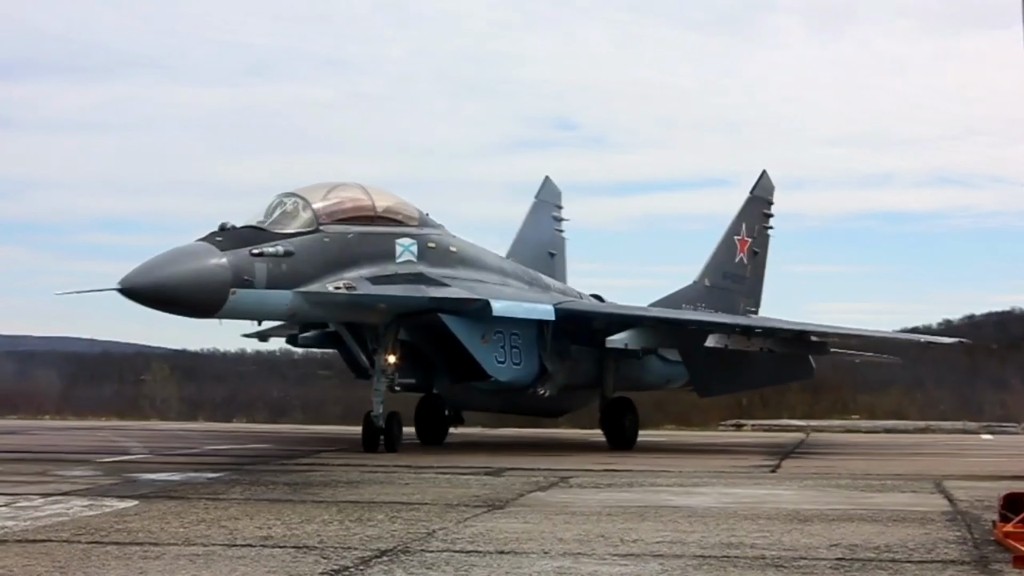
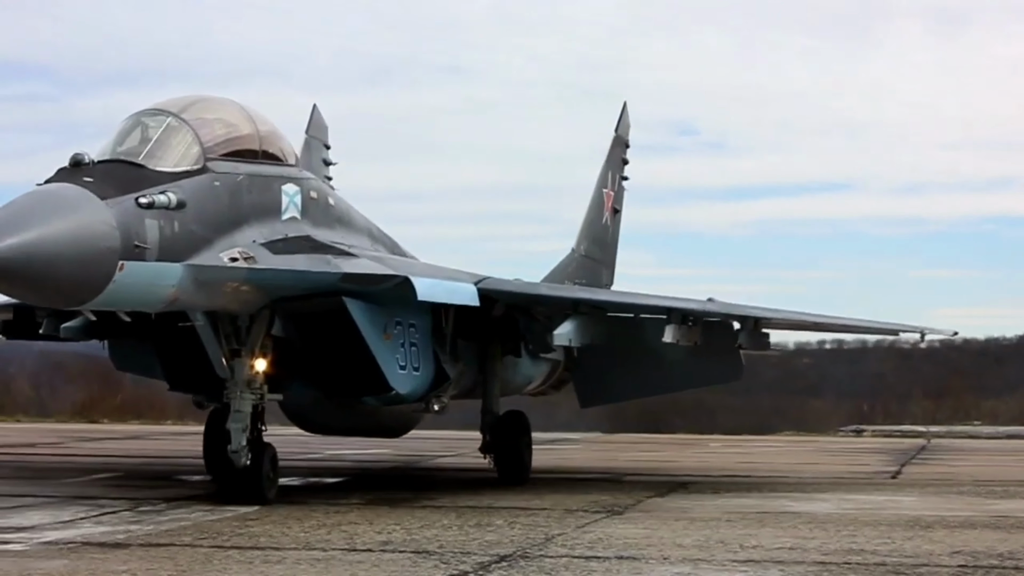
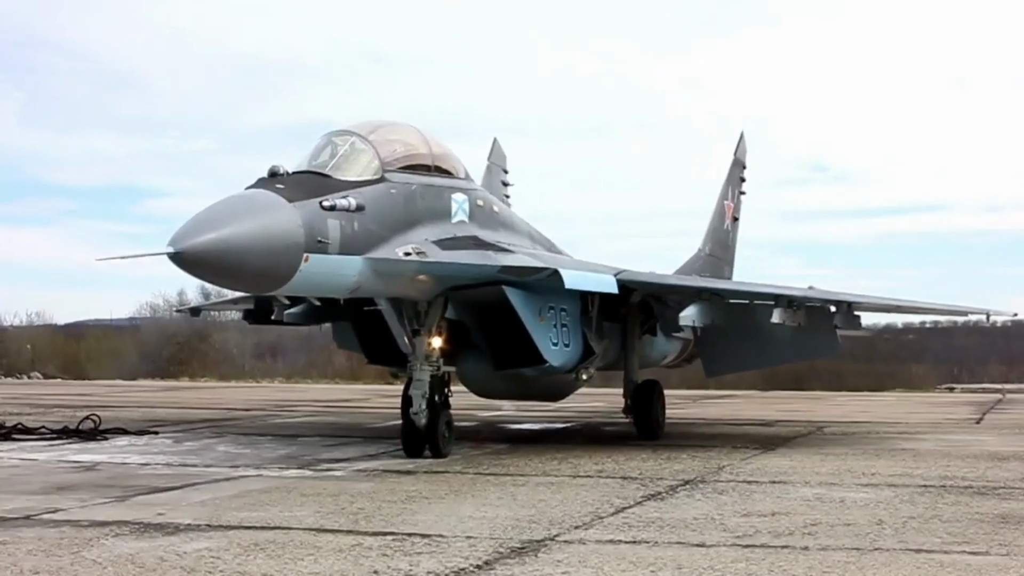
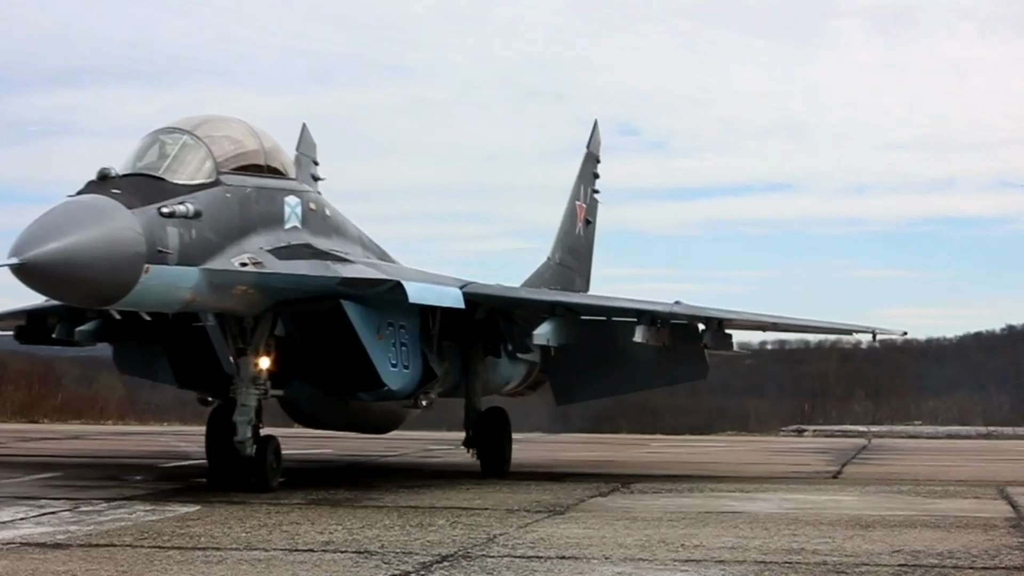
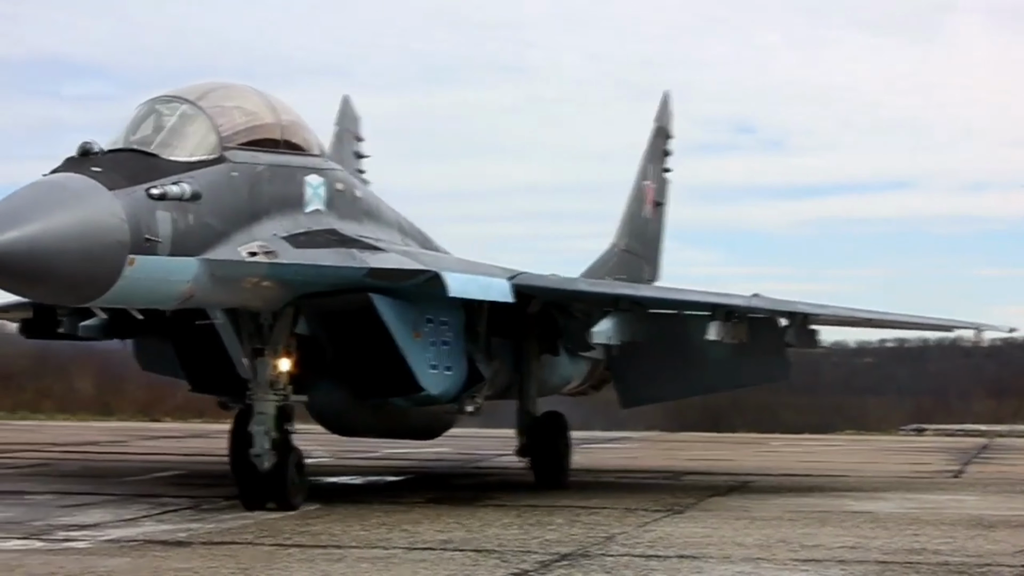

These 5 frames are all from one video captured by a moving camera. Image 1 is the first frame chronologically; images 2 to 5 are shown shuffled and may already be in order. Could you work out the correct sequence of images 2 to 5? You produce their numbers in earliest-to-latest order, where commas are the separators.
4, 2, 5, 3
